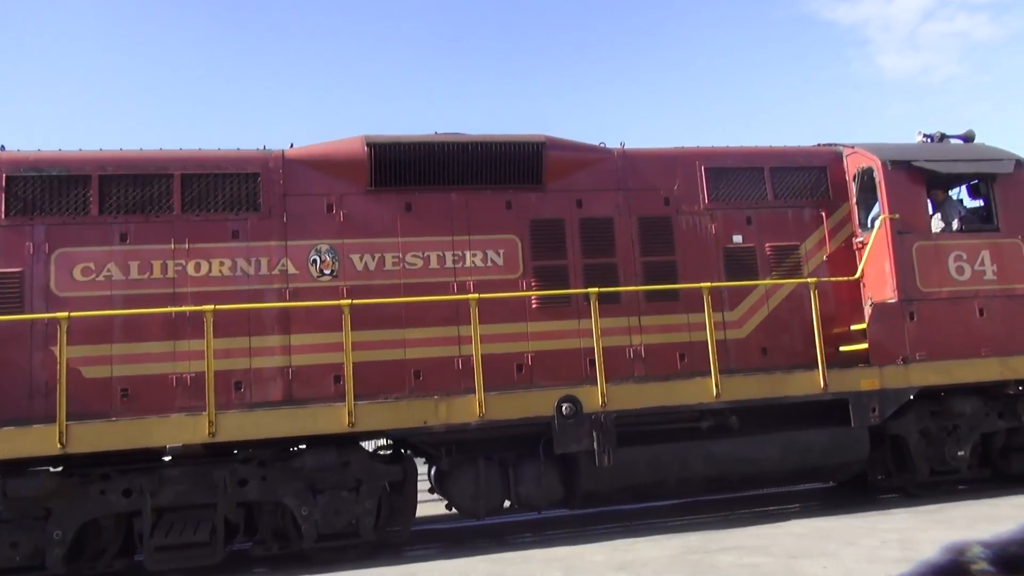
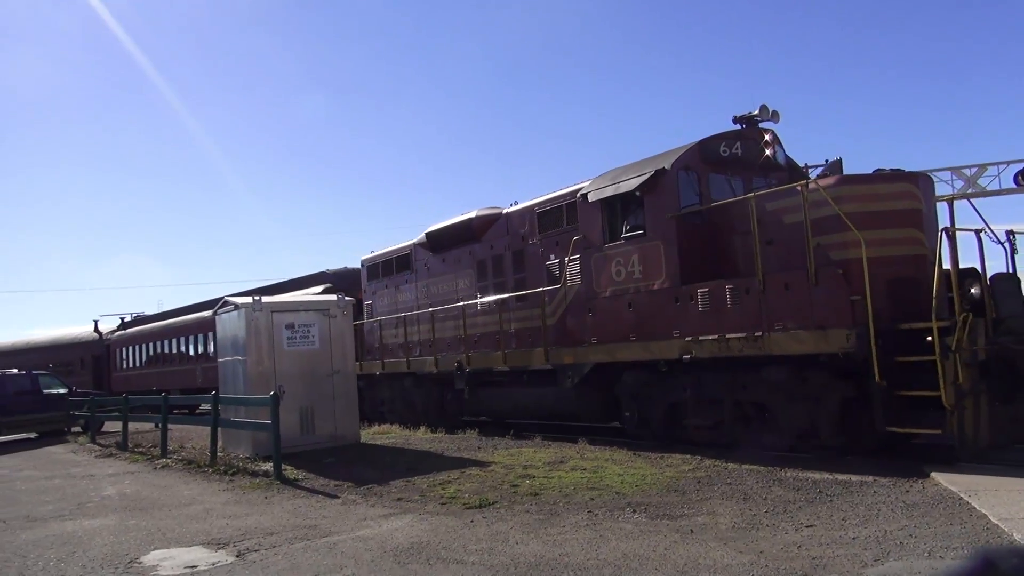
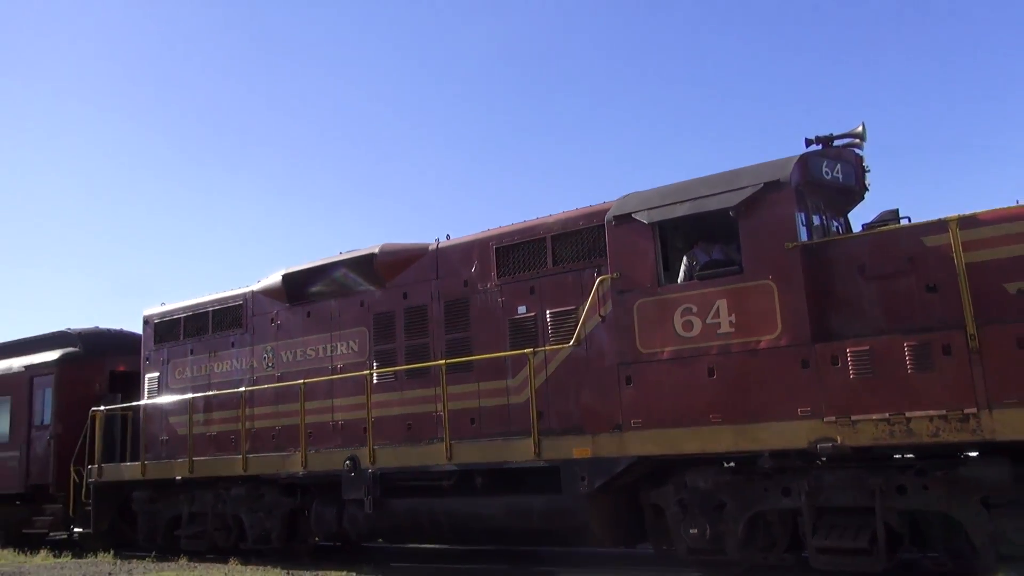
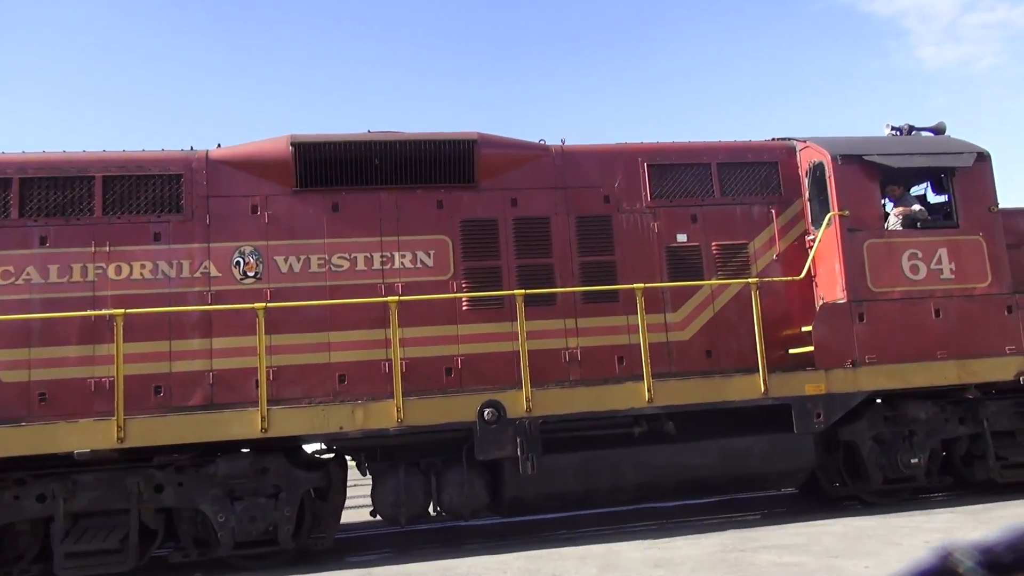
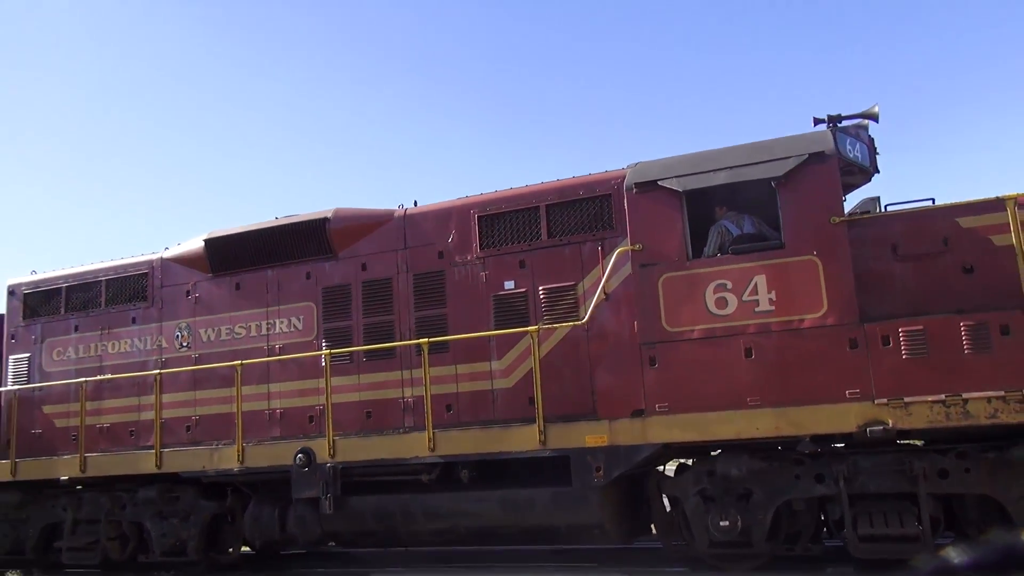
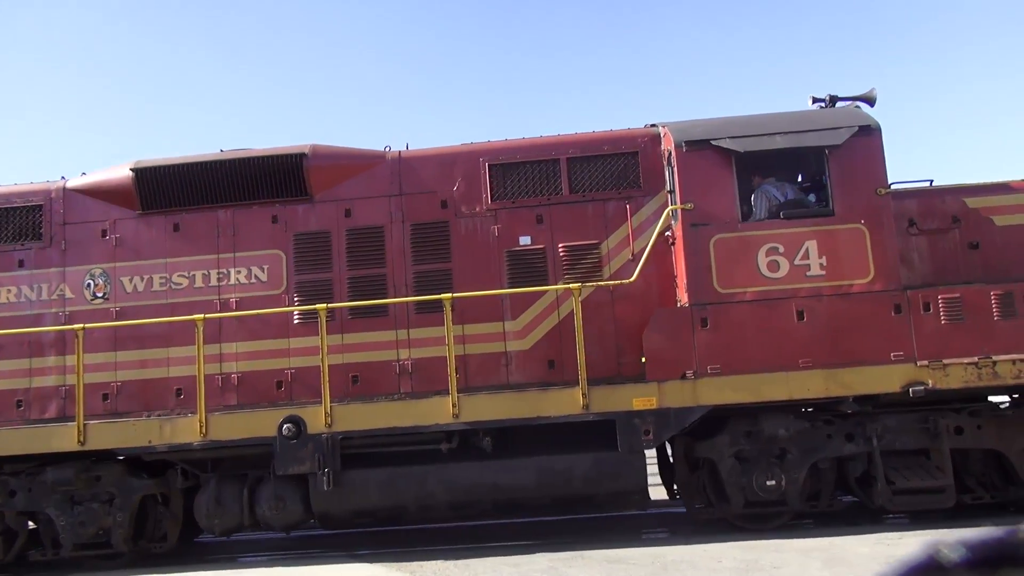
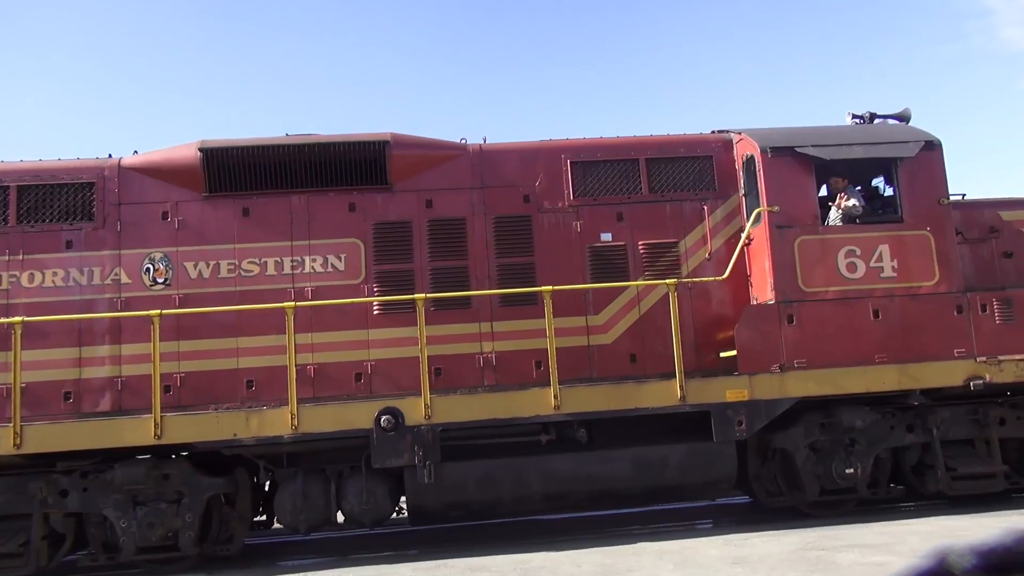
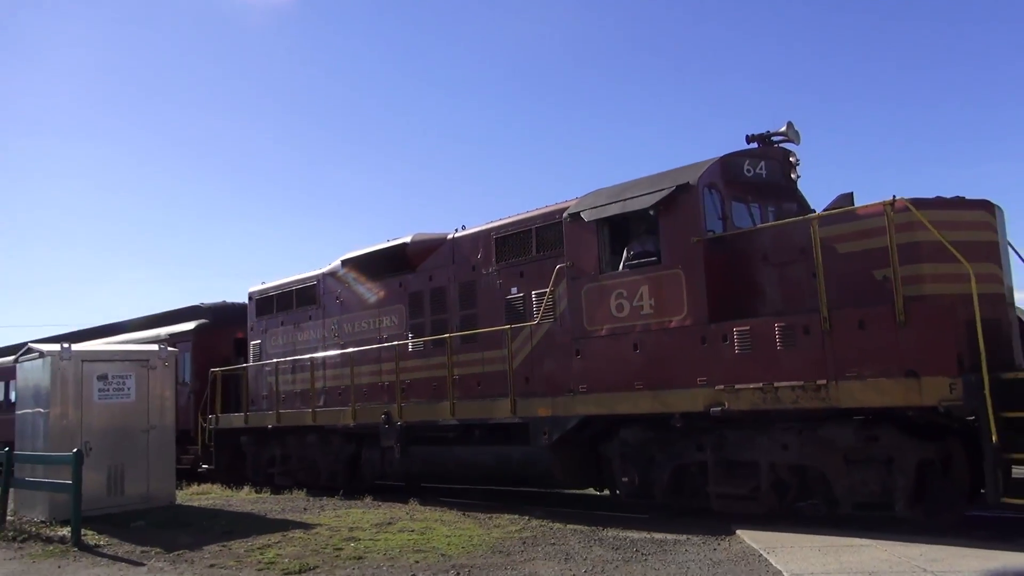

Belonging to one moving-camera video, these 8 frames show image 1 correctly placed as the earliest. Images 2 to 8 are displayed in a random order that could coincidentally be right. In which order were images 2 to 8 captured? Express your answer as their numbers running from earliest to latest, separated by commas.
4, 7, 6, 5, 3, 8, 2
